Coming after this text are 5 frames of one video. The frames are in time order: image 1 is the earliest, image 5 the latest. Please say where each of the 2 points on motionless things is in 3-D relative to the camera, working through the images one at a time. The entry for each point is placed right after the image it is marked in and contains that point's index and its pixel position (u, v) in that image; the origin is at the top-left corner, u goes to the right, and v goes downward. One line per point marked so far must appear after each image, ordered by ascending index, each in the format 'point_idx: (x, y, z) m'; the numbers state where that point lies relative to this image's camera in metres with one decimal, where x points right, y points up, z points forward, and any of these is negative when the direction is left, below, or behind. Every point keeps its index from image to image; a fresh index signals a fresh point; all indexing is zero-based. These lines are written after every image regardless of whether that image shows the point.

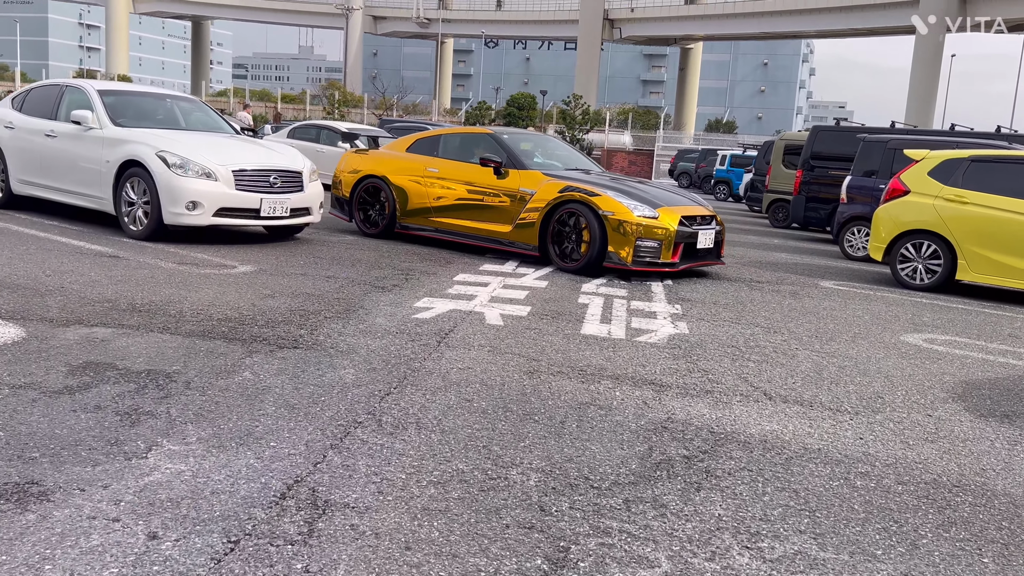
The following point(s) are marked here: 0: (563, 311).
0: (+0.4, -0.2, +6.5) m
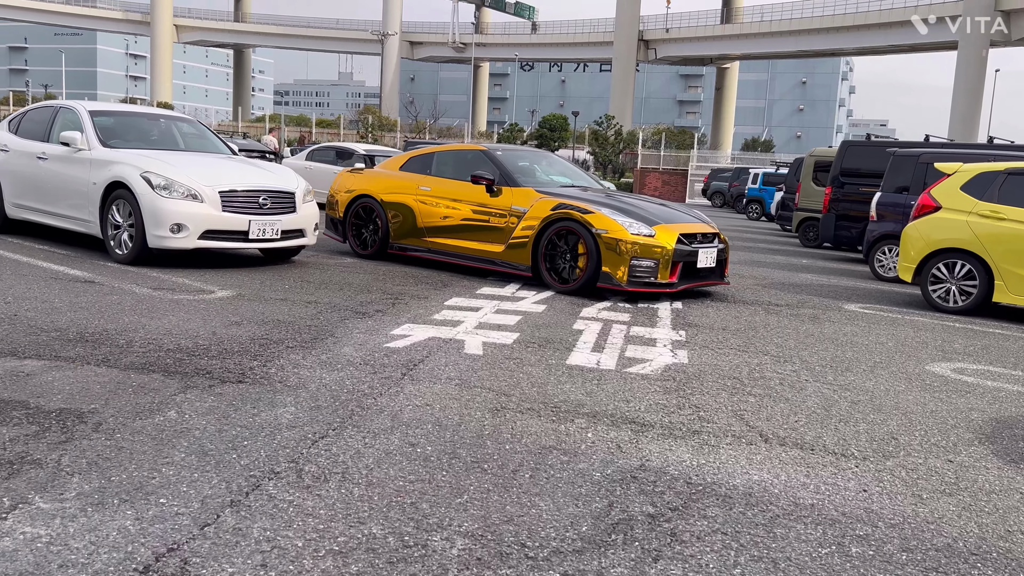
0: (+0.3, -0.3, +6.0) m
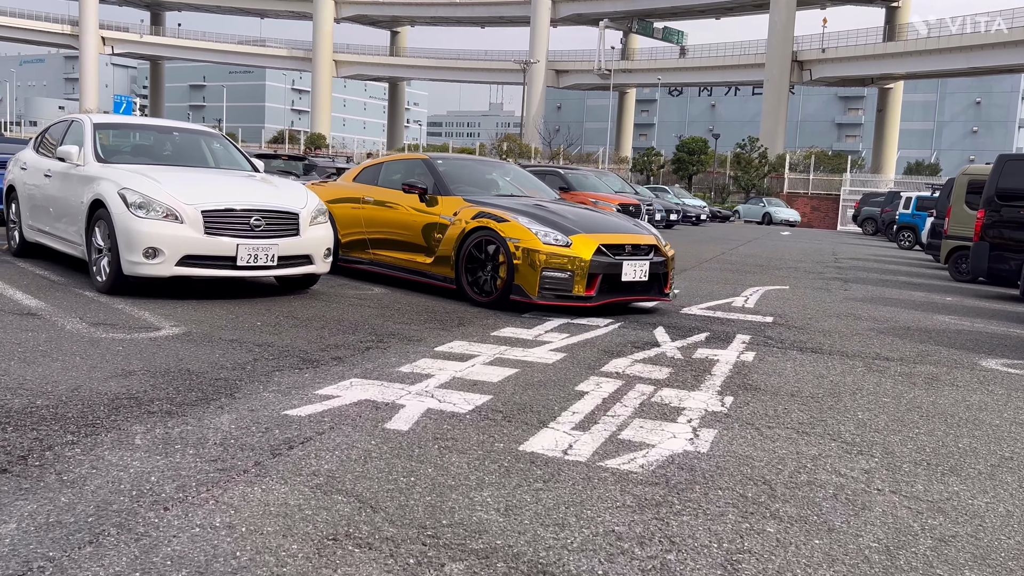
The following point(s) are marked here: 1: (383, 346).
0: (+0.1, -0.6, +4.4) m
1: (-0.8, -0.4, +5.8) m
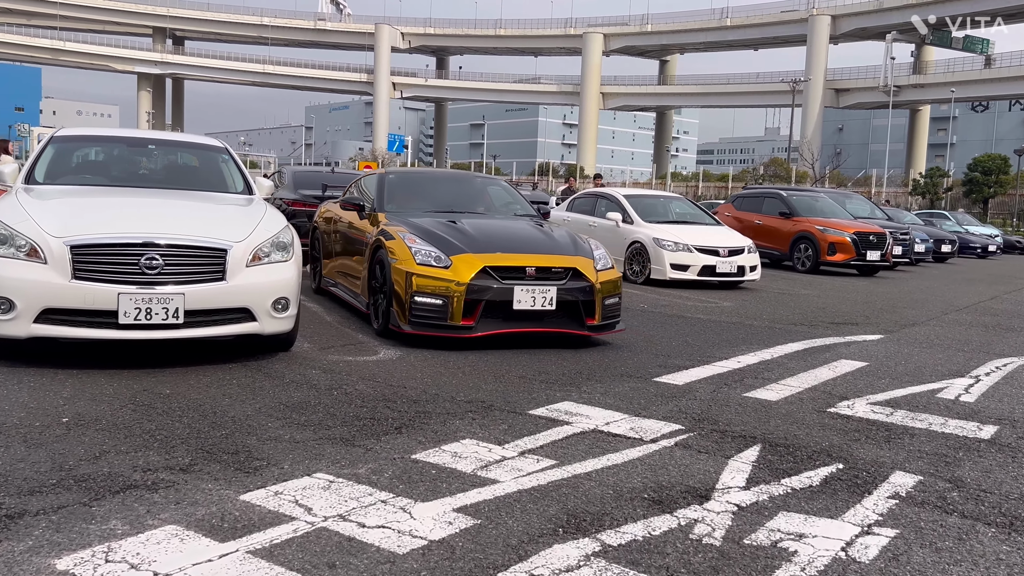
0: (-0.8, -0.9, +1.8) m
1: (-1.3, -0.7, +3.3) m
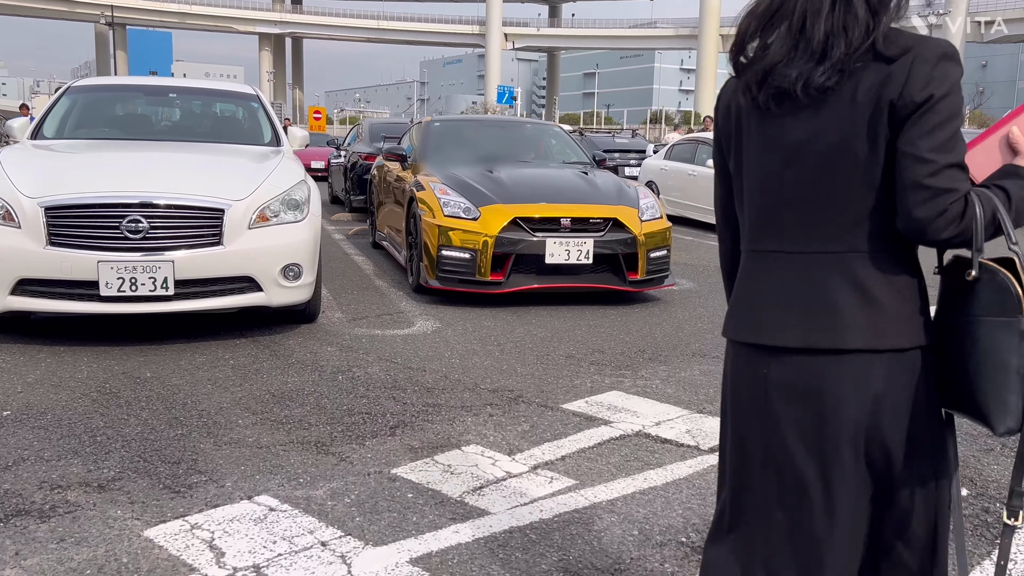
0: (-1.0, -0.9, +1.1) m
1: (-1.3, -0.7, +2.7) m
